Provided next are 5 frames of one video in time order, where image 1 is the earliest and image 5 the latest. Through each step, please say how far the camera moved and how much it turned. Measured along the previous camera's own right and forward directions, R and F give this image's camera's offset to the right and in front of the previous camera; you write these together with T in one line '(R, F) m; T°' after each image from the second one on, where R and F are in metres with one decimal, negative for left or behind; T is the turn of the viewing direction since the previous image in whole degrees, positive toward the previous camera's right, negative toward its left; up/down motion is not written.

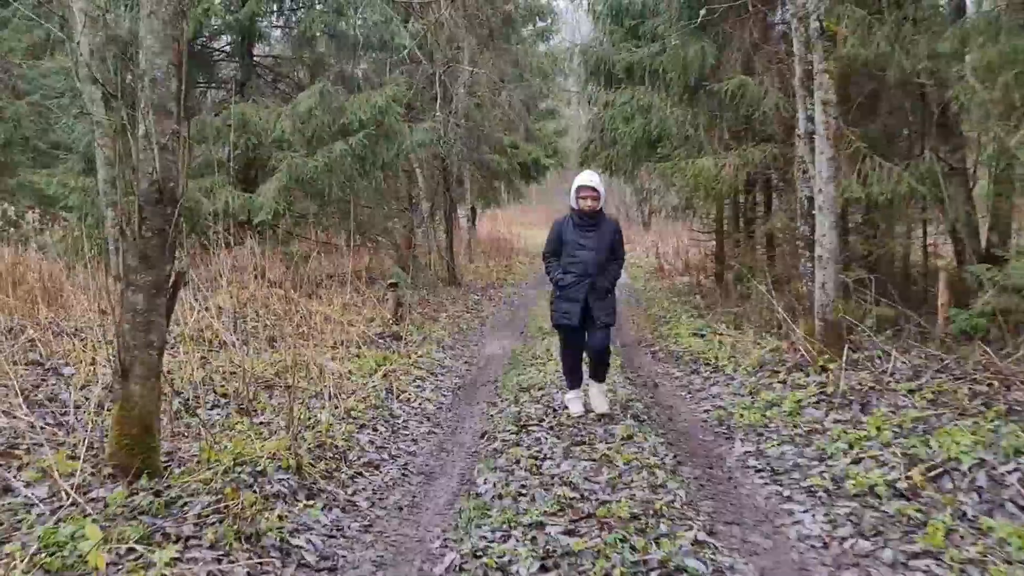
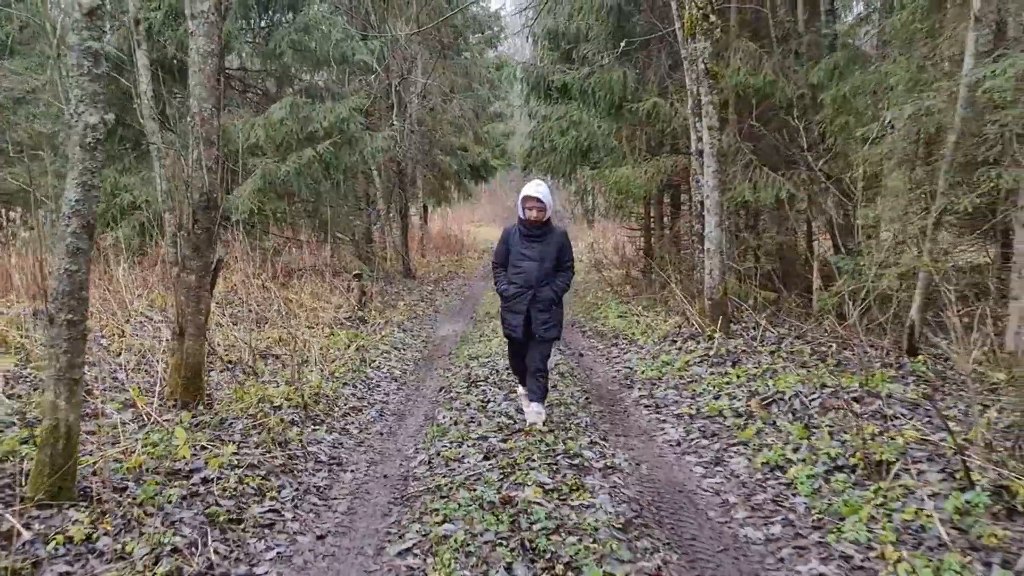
(0.0, -1.7) m; +3°
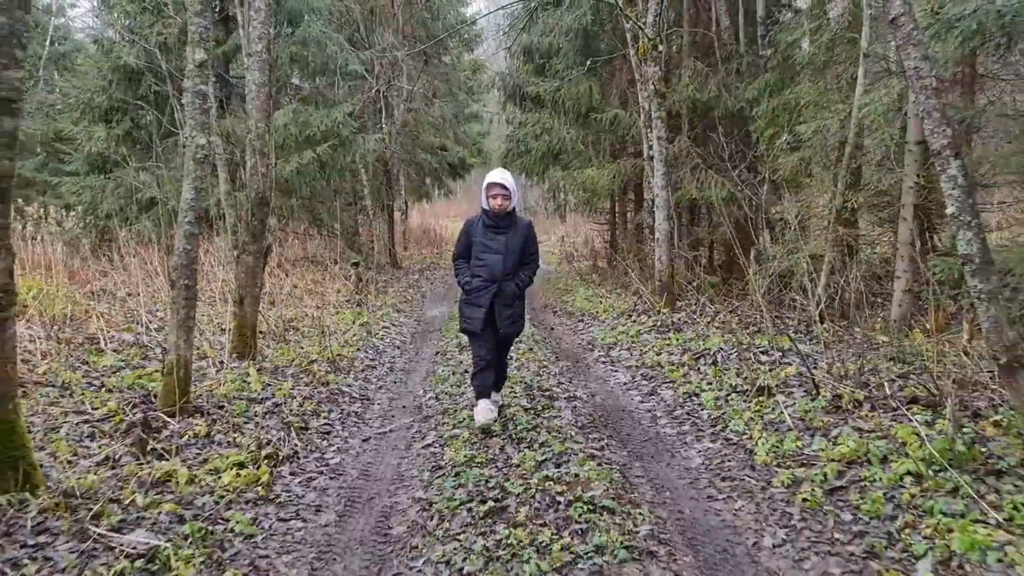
(-0.1, -1.8) m; +2°
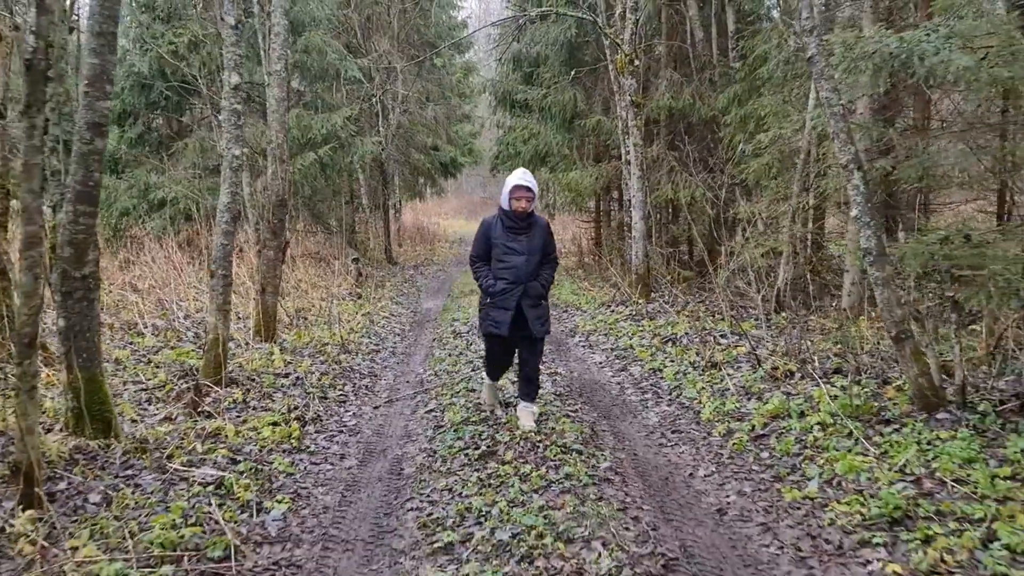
(0.0, -1.1) m; +1°
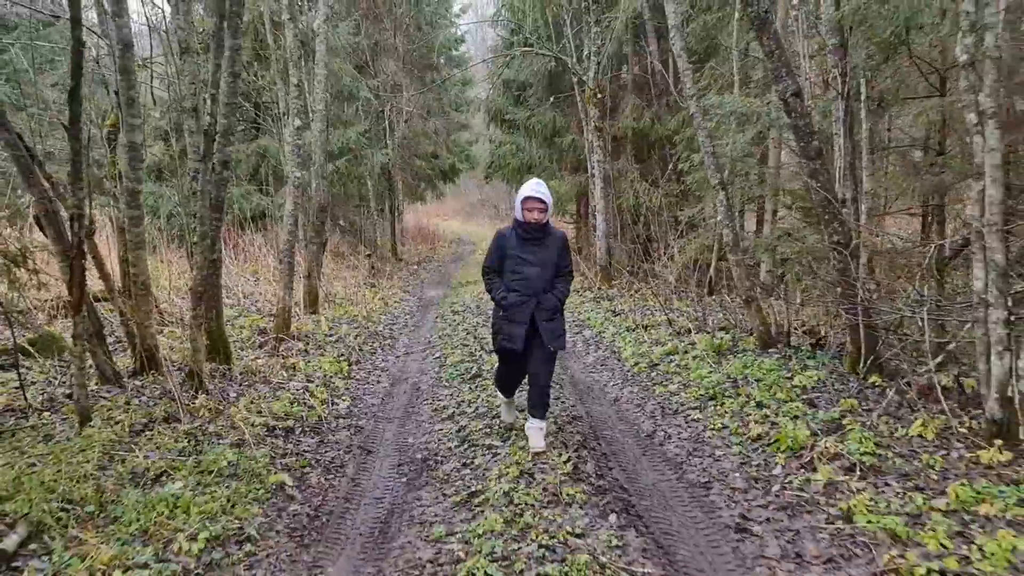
(+0.2, -2.8) m; 0°
